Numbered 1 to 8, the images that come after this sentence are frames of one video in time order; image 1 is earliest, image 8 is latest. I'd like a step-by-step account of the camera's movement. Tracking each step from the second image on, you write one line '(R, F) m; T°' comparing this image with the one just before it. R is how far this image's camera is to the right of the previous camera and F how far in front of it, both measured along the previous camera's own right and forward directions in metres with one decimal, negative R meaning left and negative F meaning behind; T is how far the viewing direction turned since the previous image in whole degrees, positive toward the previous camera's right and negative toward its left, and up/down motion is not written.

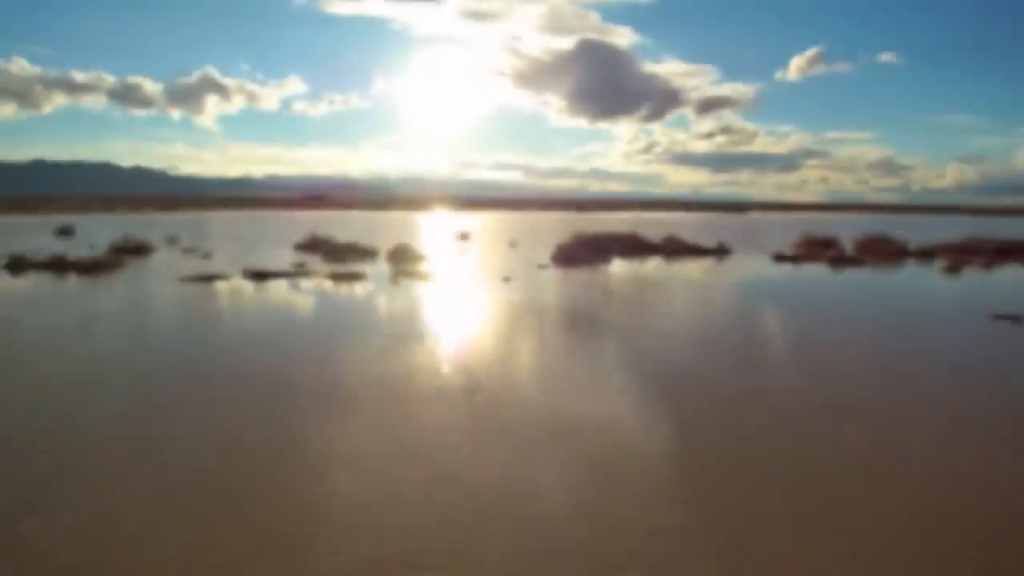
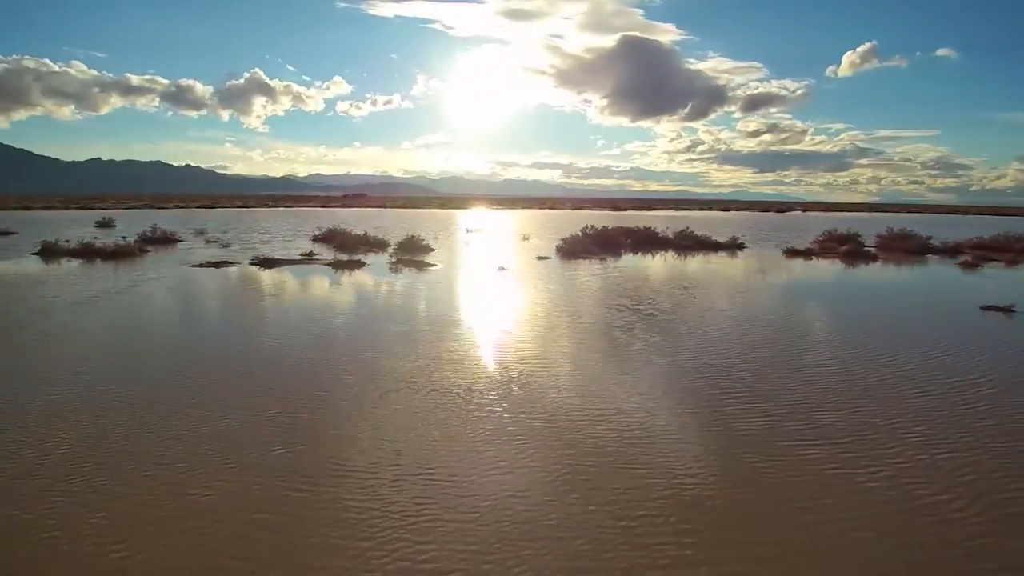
(0.0, +1.5) m; -3°
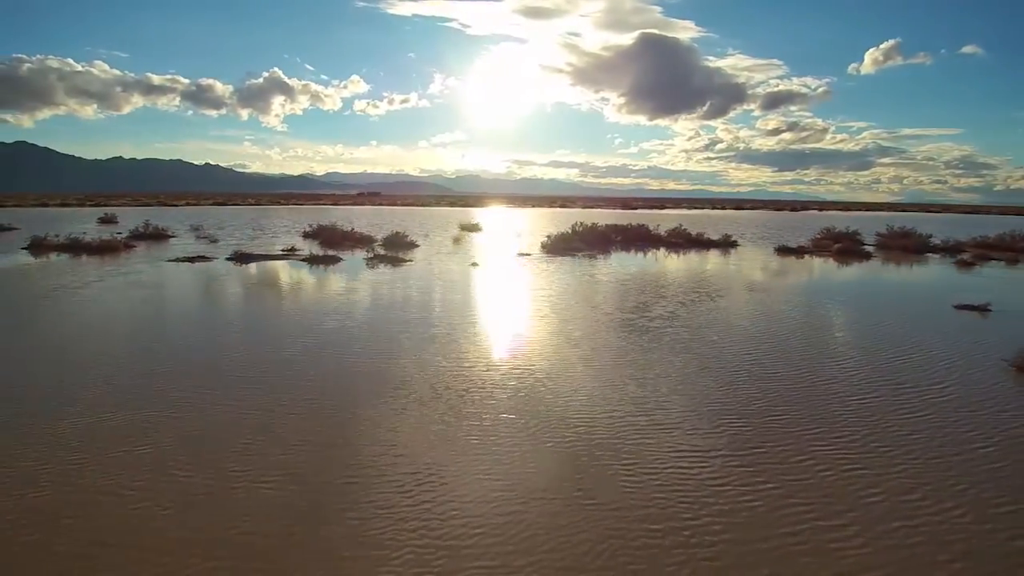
(+0.6, +0.2) m; -1°
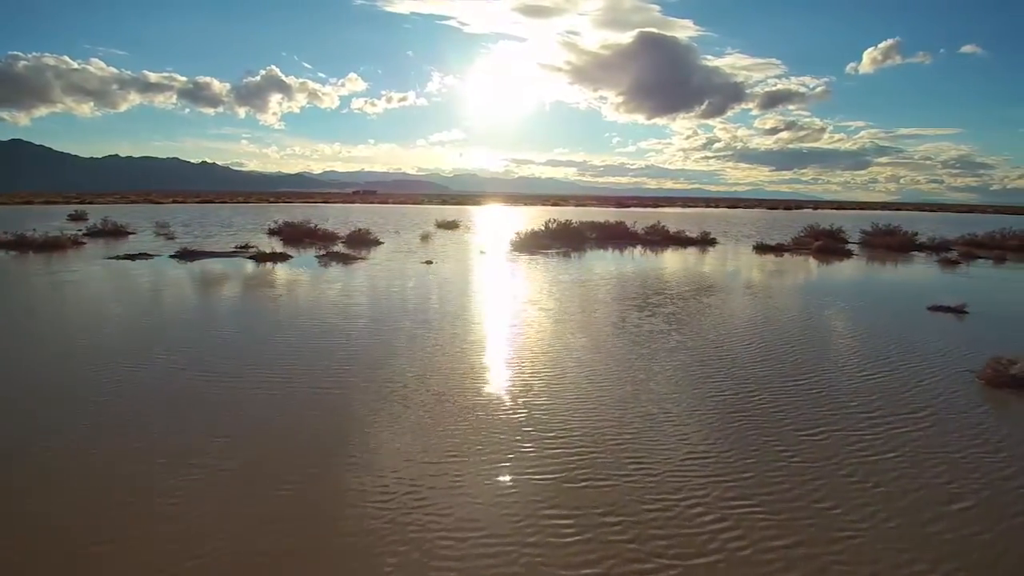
(+0.6, +0.5) m; 0°
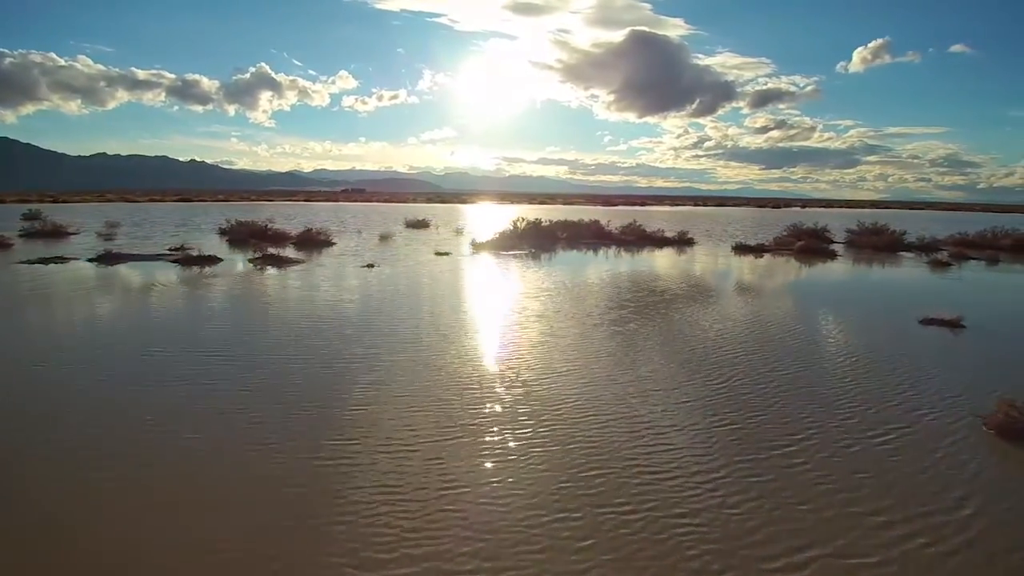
(+0.5, +0.9) m; +1°
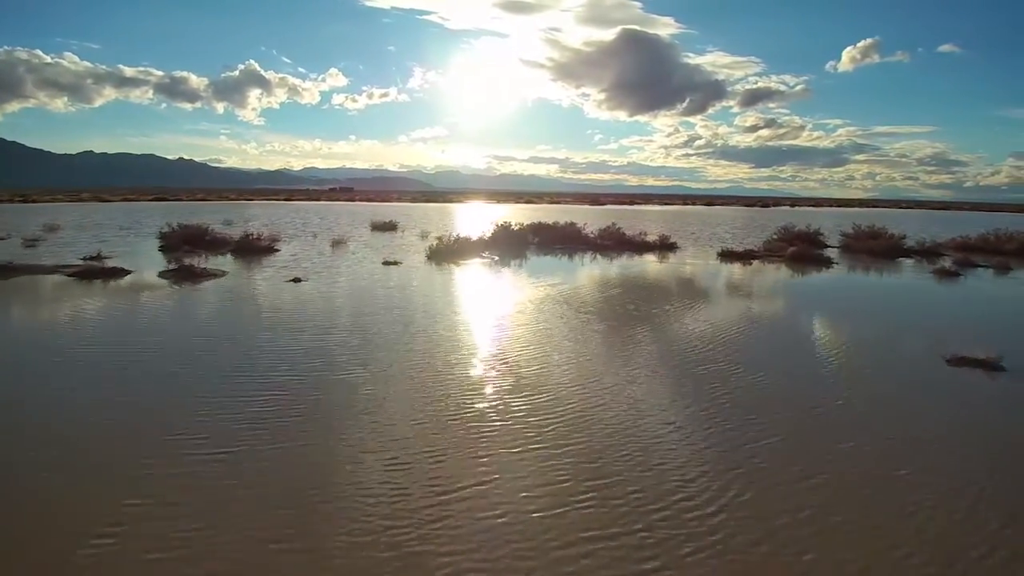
(+0.4, +1.1) m; +1°
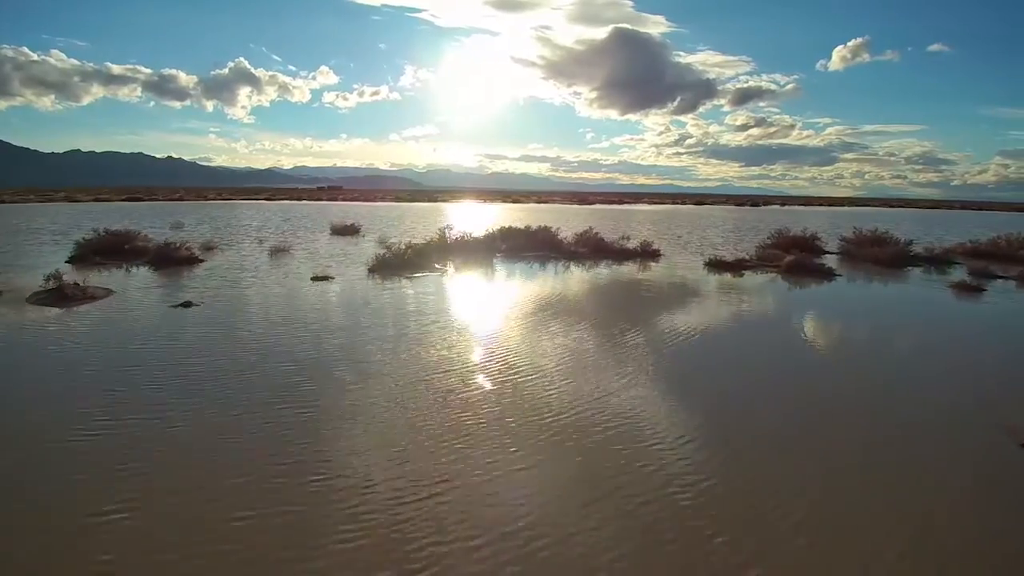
(+0.4, +1.3) m; +1°
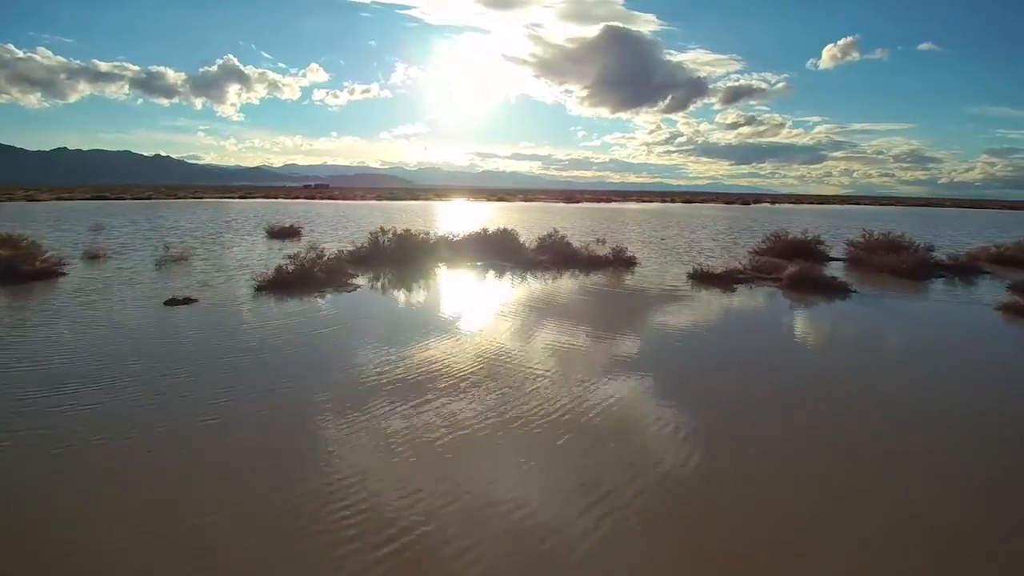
(+0.6, +1.8) m; +1°
